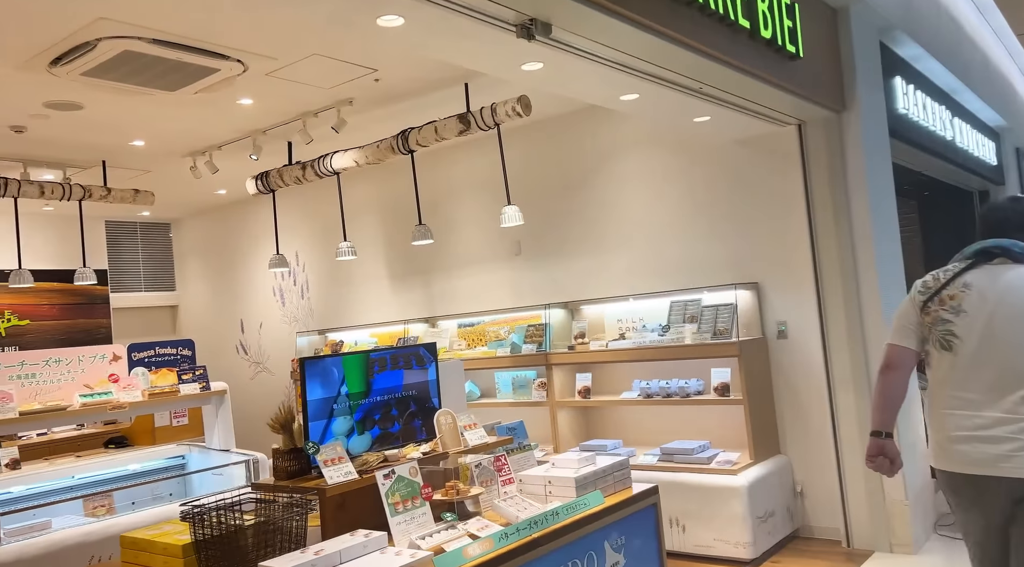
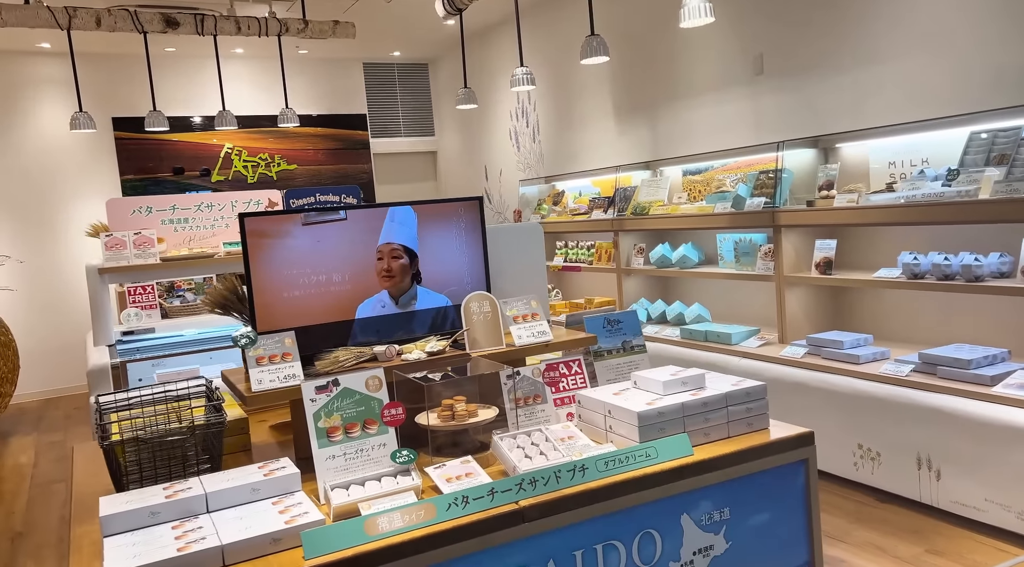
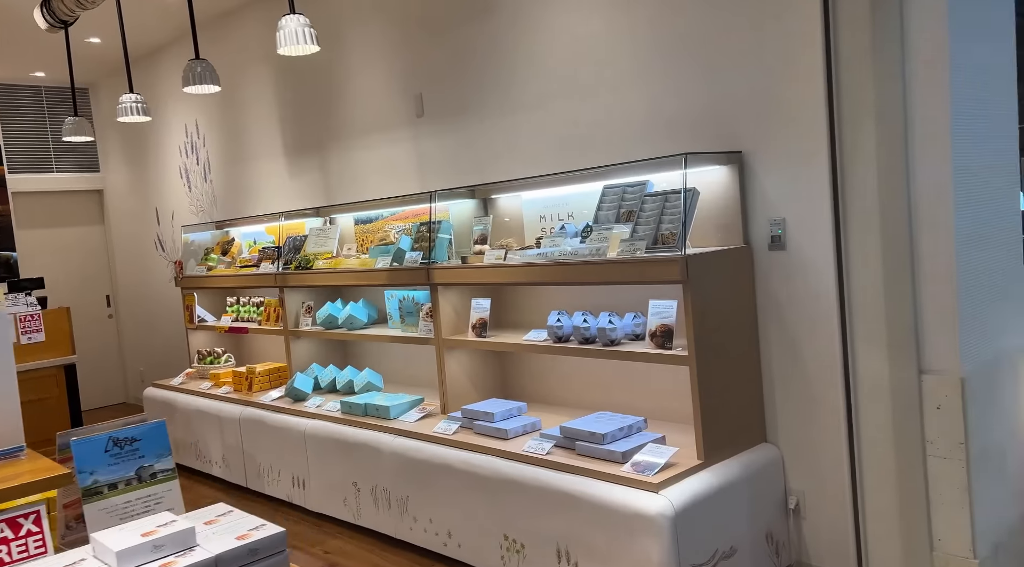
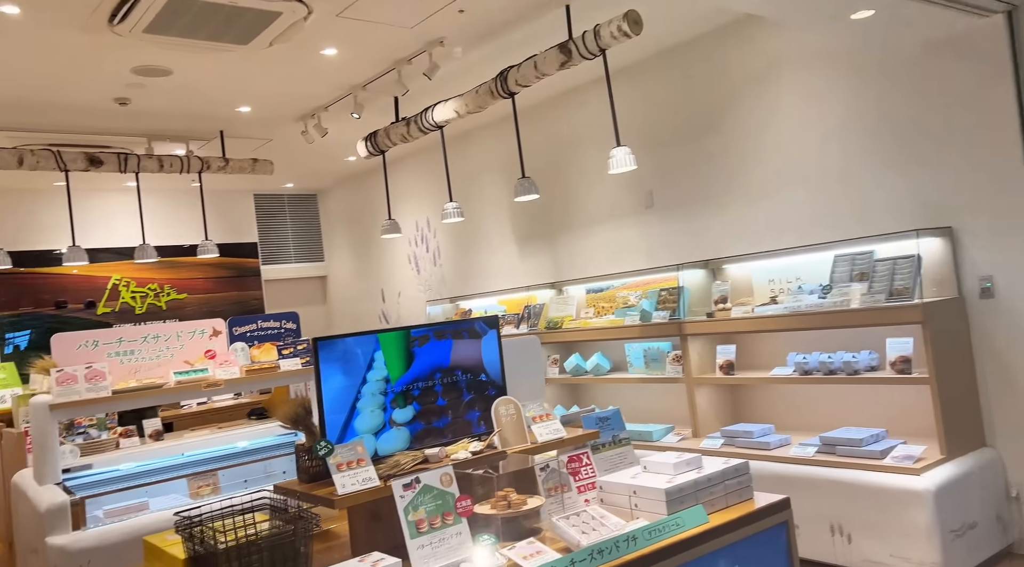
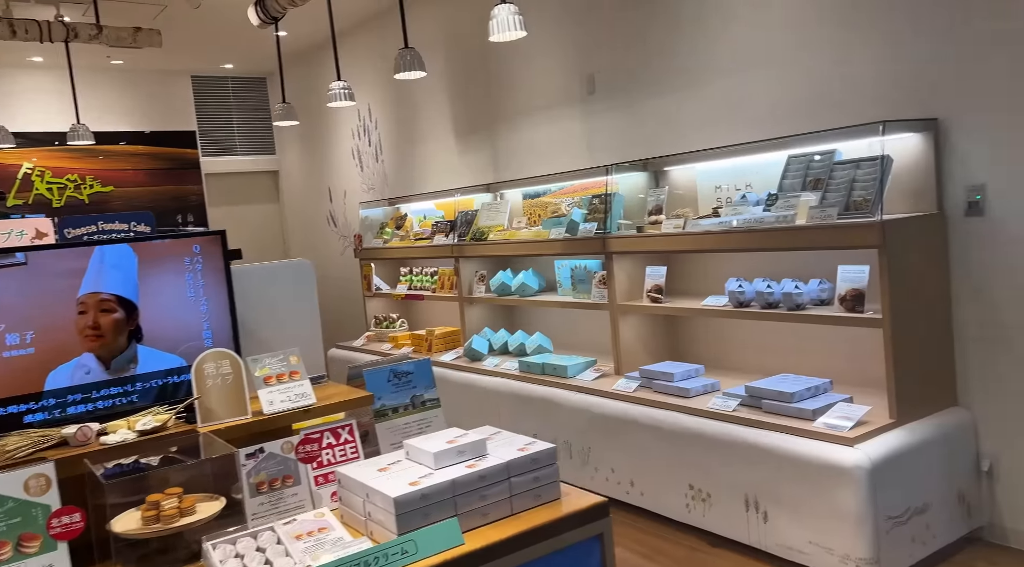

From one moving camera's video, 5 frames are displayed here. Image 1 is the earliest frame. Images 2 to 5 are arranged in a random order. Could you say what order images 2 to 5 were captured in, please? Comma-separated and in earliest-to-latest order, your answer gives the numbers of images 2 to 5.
4, 2, 5, 3
